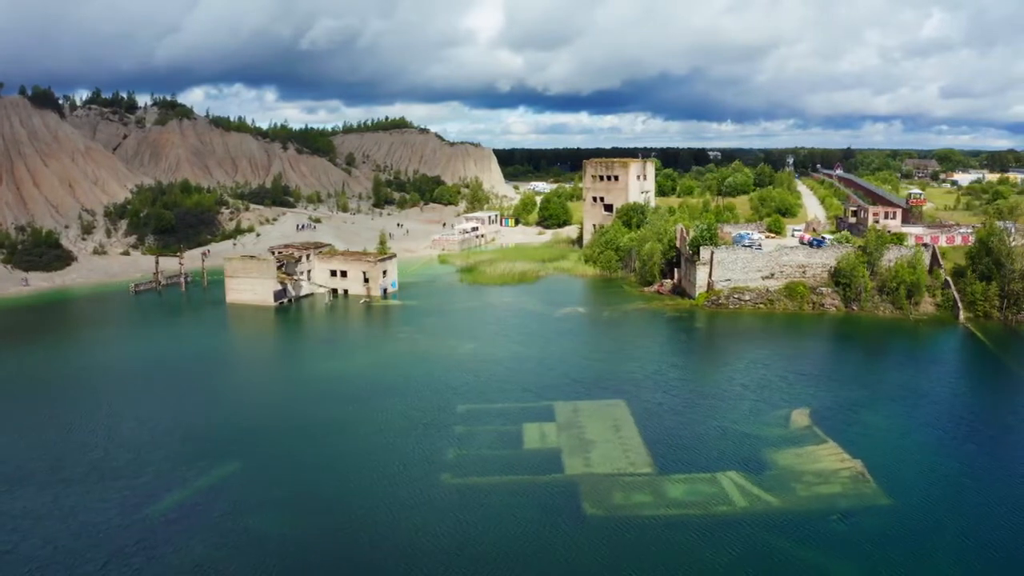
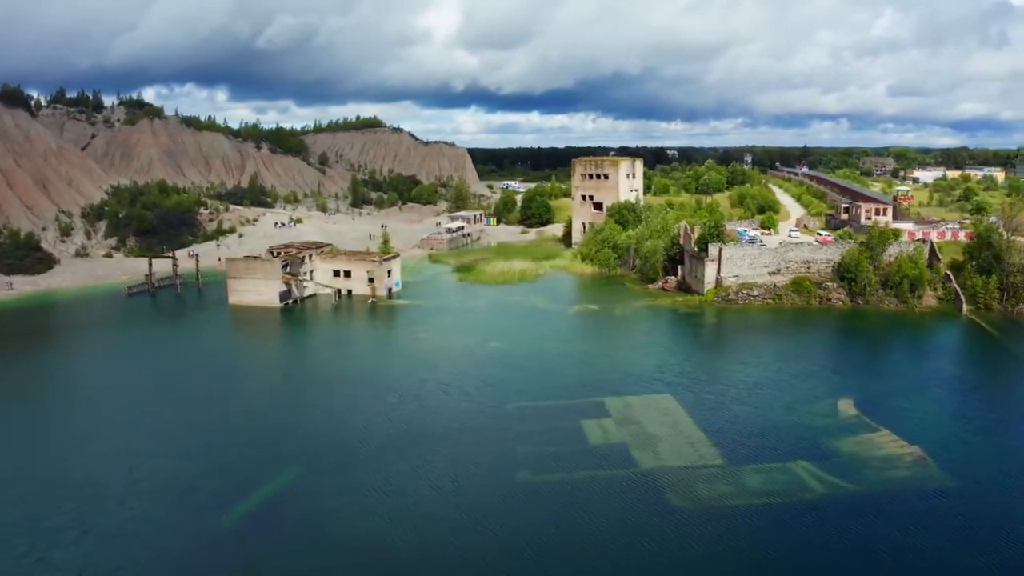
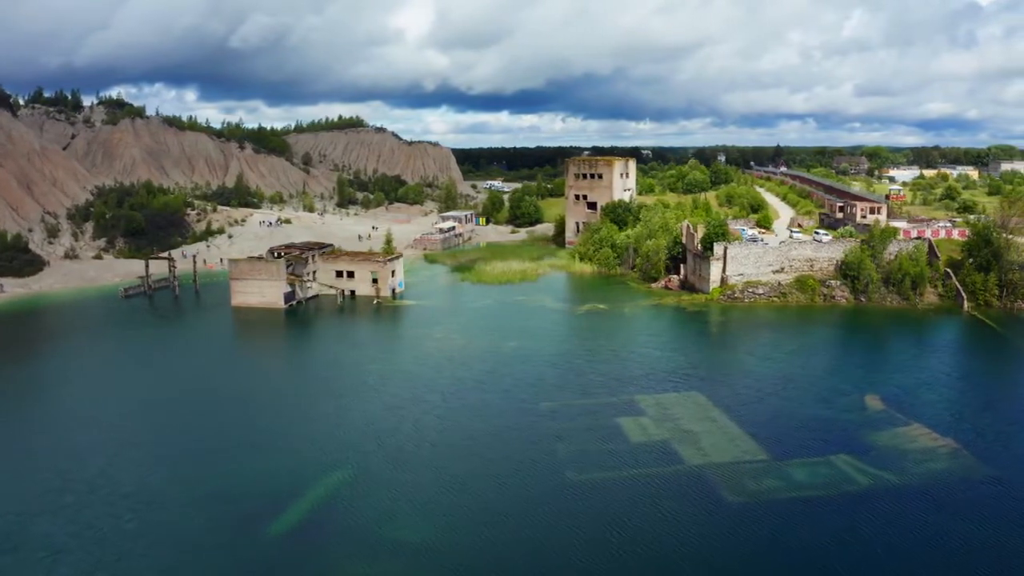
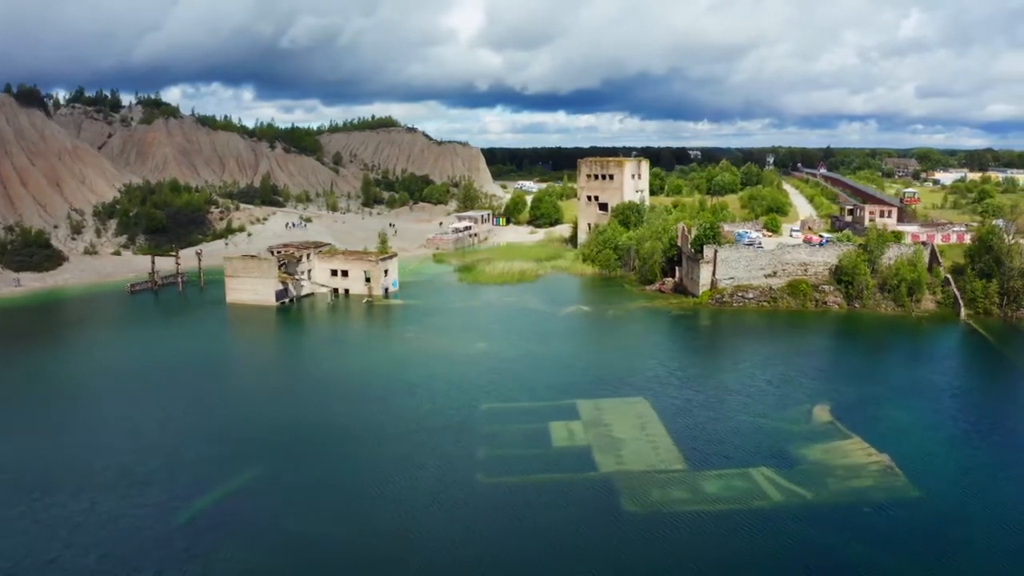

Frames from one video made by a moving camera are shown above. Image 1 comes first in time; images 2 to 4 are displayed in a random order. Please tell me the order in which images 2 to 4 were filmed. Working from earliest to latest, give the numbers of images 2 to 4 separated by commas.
4, 2, 3
